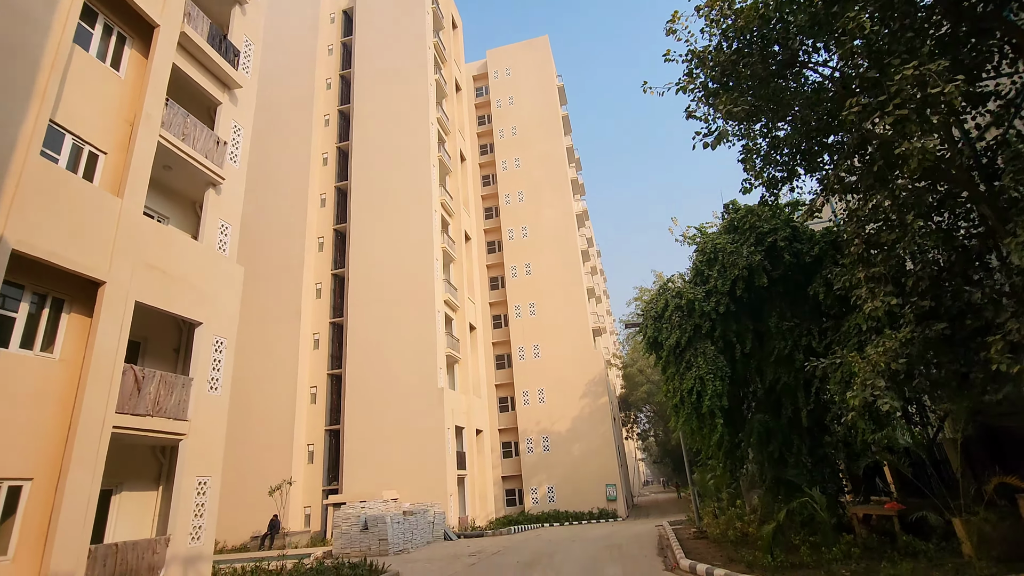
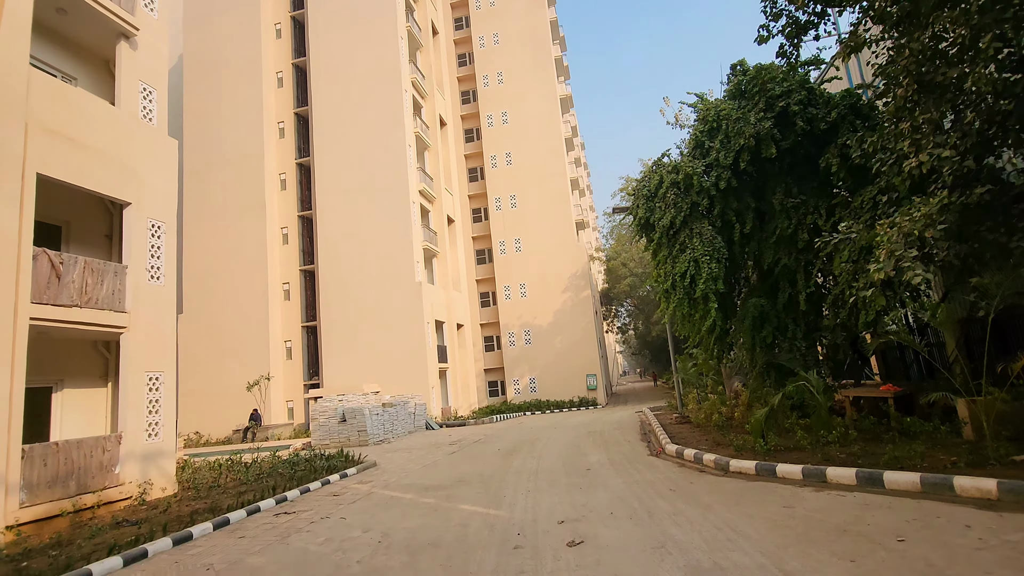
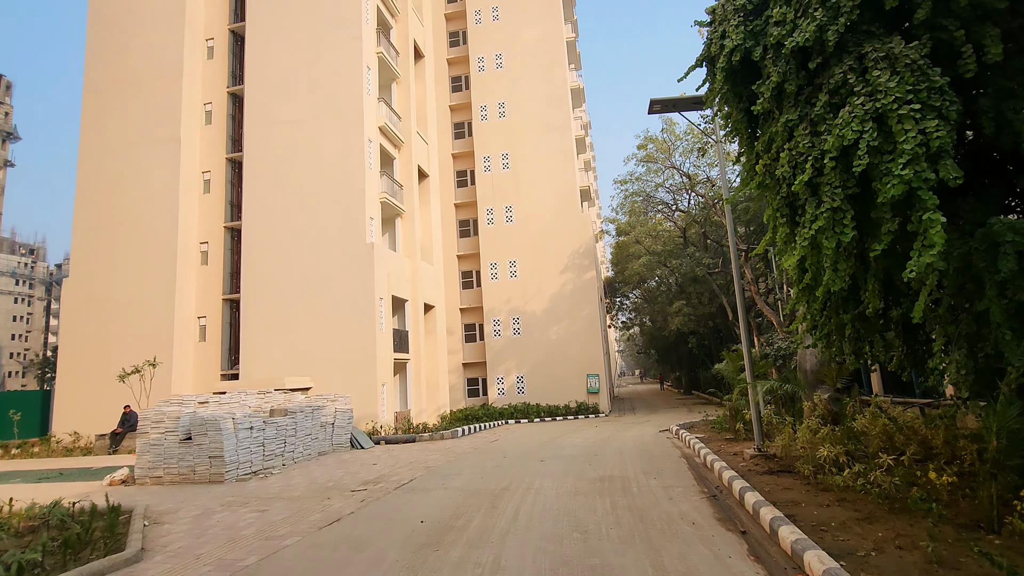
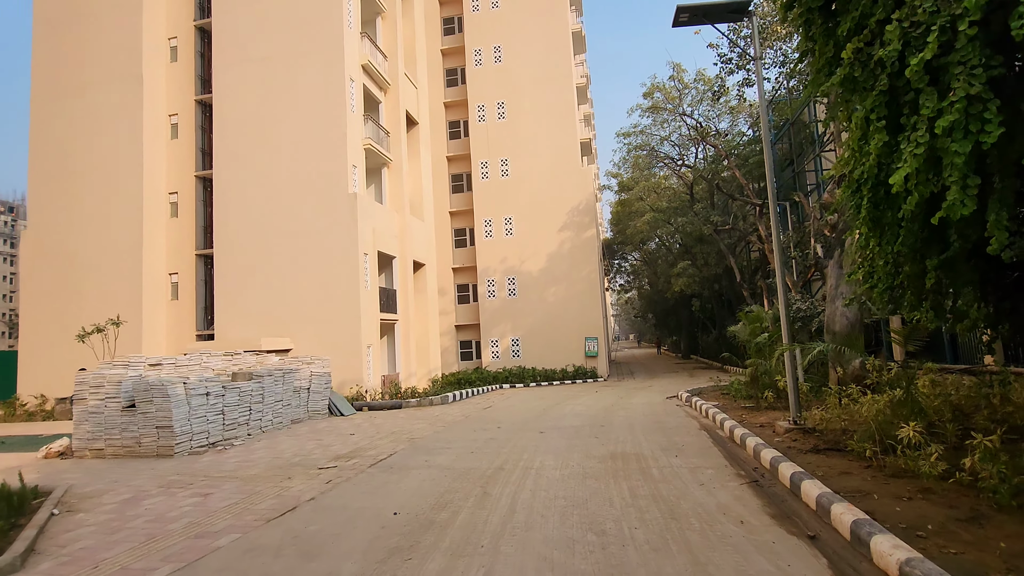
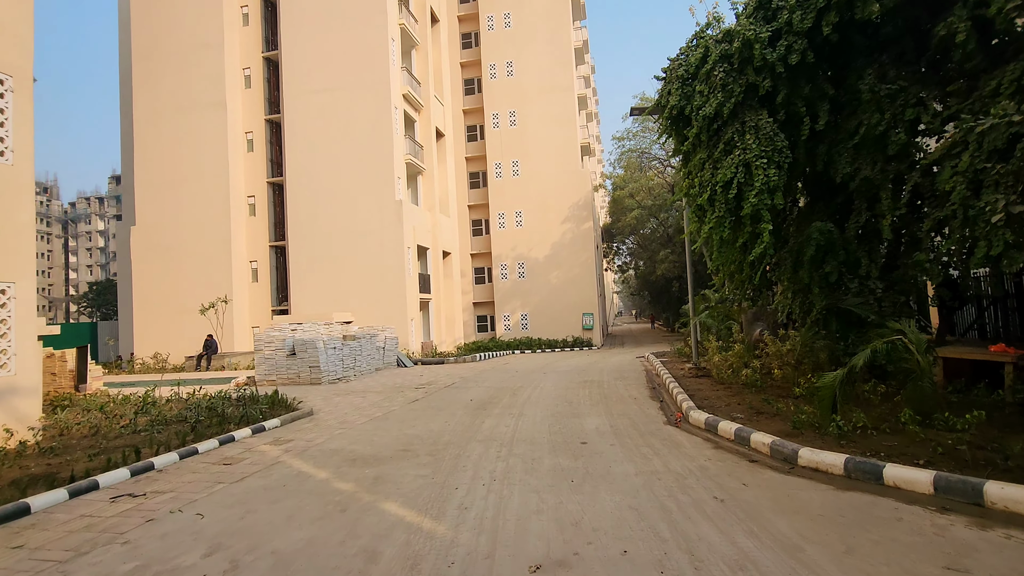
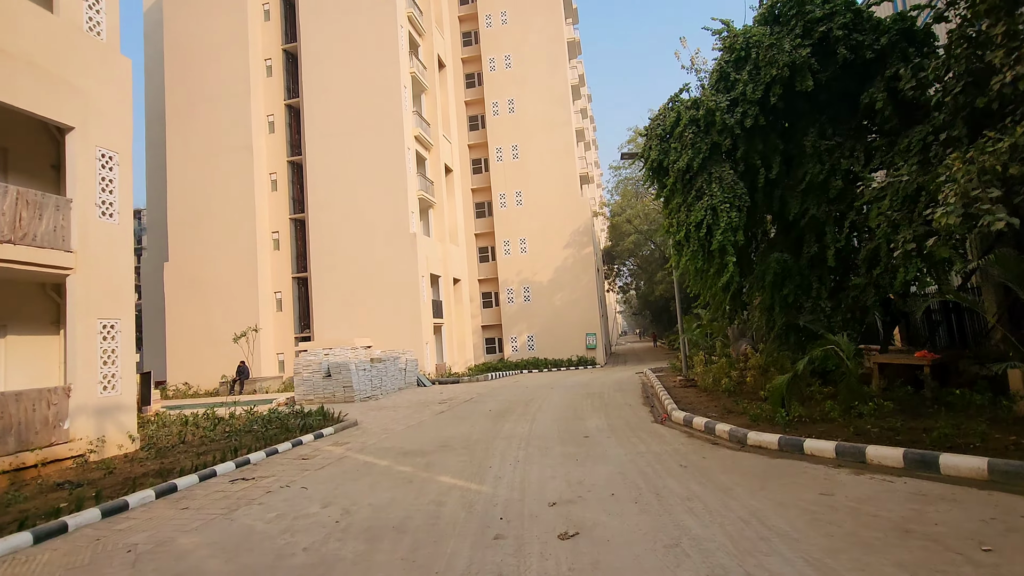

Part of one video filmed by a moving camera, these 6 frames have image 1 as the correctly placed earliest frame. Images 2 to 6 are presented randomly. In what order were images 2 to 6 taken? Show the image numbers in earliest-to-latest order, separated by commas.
2, 6, 5, 3, 4
